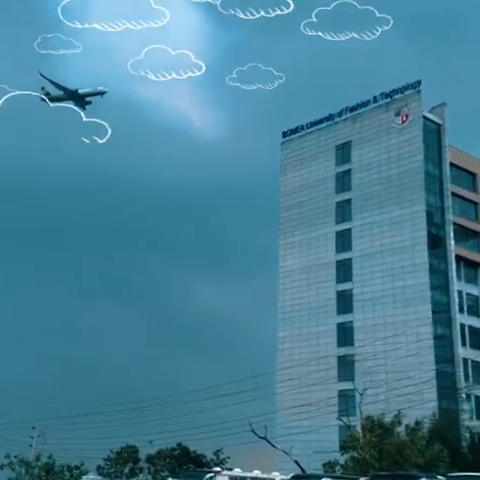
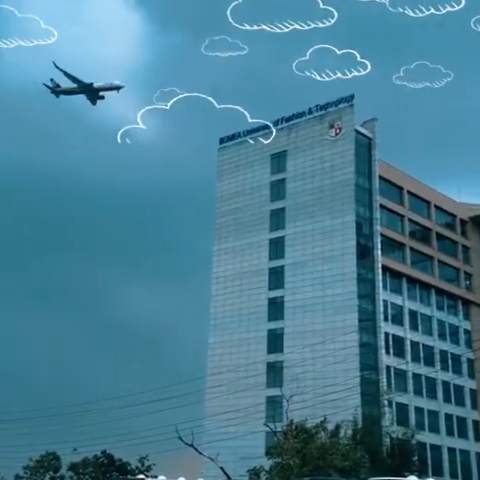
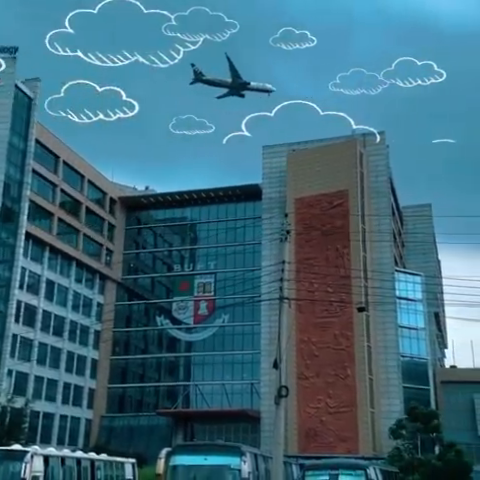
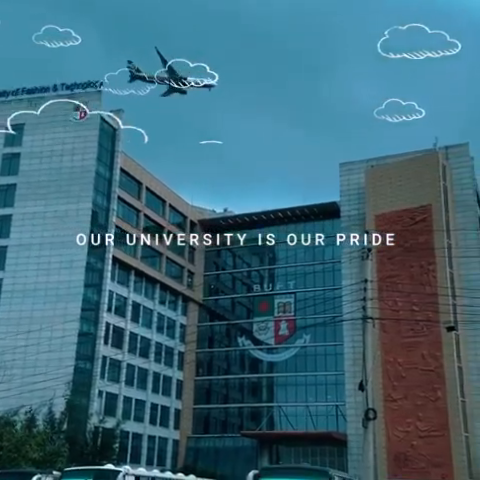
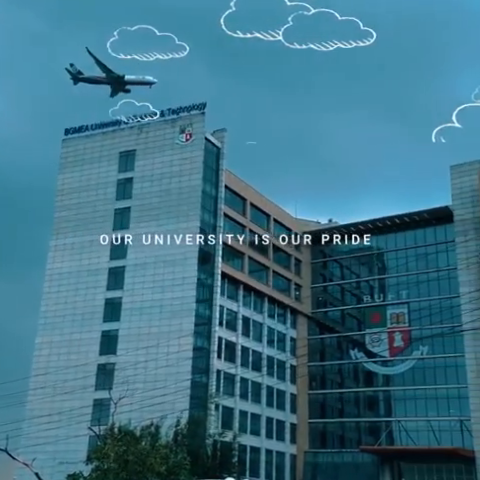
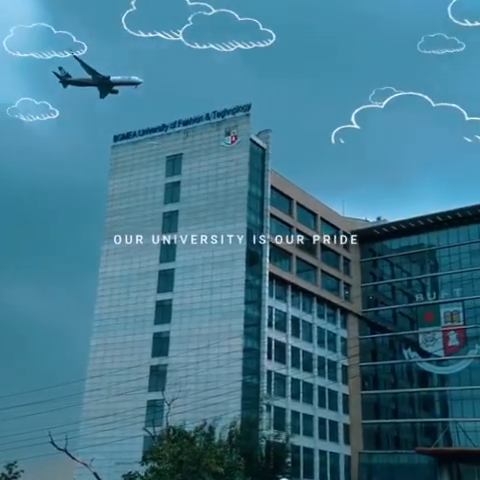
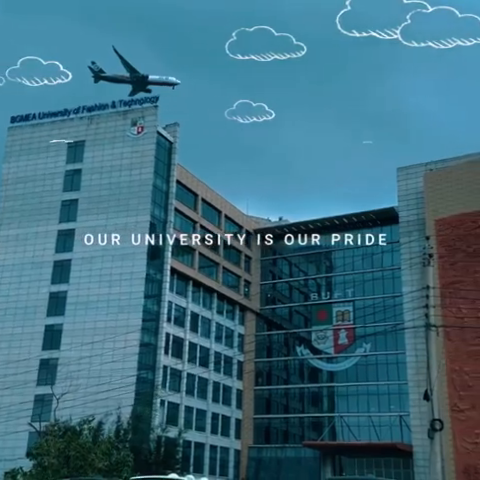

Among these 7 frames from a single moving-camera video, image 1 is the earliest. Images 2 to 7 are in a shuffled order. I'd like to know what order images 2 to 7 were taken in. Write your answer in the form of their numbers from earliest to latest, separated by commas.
2, 6, 5, 7, 4, 3
